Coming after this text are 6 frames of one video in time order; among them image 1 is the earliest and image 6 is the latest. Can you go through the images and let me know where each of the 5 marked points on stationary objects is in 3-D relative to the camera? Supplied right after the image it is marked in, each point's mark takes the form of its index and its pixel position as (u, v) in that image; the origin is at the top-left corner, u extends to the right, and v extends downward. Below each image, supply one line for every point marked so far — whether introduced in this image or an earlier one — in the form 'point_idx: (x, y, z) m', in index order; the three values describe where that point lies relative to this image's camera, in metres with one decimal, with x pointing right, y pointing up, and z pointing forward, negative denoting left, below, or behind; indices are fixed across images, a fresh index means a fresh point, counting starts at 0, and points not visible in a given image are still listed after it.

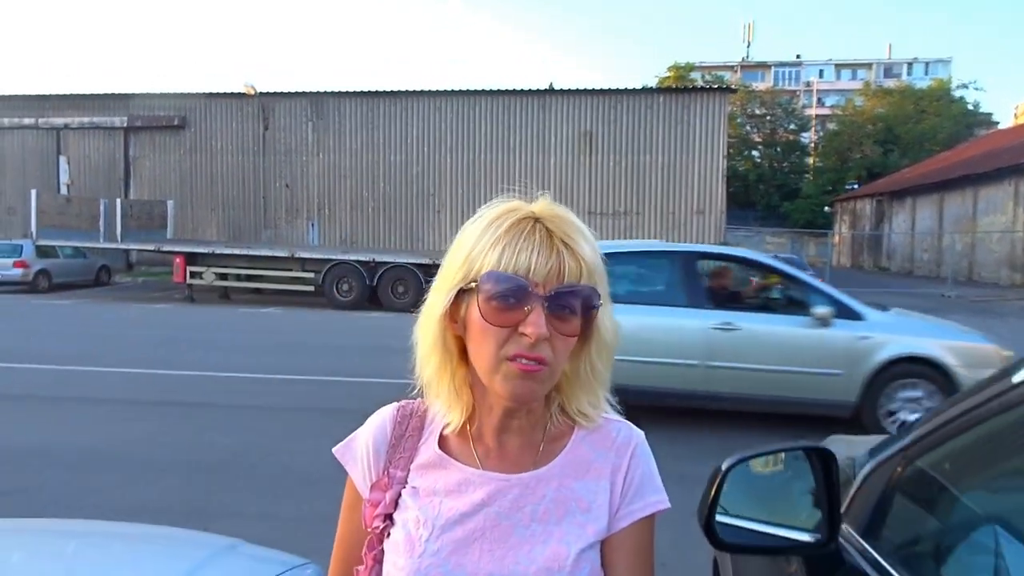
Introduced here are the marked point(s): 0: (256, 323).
0: (-6.0, -0.7, +17.5) m
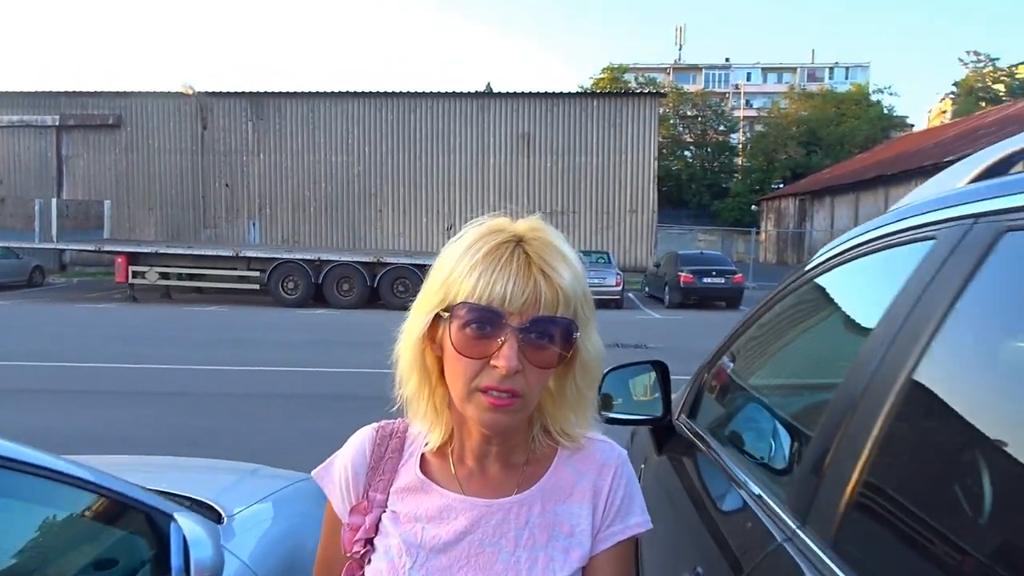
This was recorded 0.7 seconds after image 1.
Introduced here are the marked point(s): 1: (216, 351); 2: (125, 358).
0: (-7.5, -0.8, +17.6) m
1: (-5.1, -1.0, +13.0) m
2: (-6.5, -1.2, +12.5) m
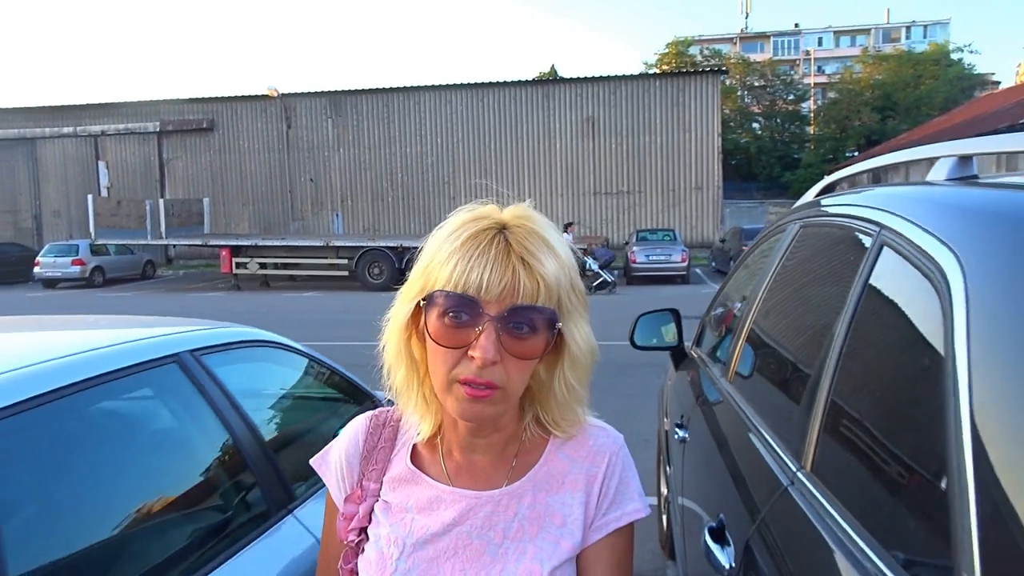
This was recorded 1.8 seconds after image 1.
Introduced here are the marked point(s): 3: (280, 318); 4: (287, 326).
0: (-5.9, -0.6, +19.3) m
1: (-4.1, -0.9, +14.4) m
2: (-5.5, -1.2, +14.1) m
3: (-5.3, -0.8, +17.0) m
4: (-4.7, -0.9, +15.7) m
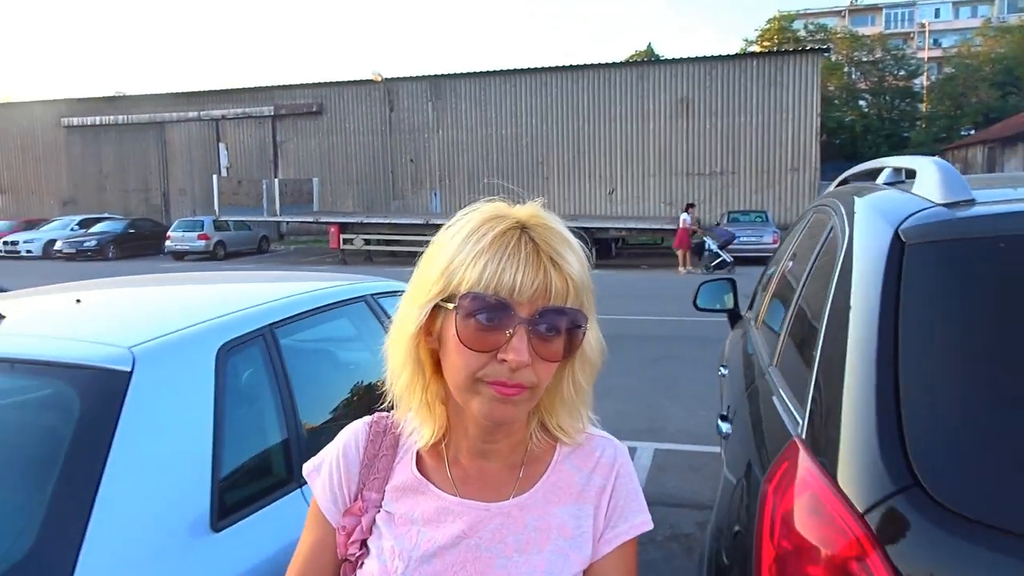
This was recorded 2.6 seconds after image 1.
0: (-3.6, +0.1, +20.3) m
1: (-2.4, -0.4, +15.3) m
2: (-3.8, -0.6, +15.2) m
3: (-3.2, -0.2, +18.0) m
4: (-2.8, -0.4, +16.6) m
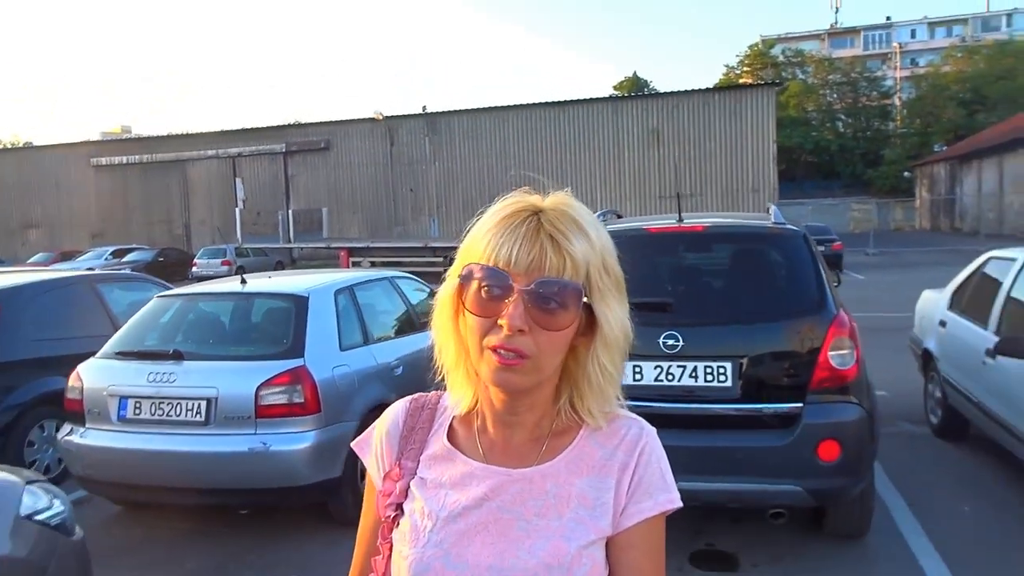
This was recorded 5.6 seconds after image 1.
0: (-3.7, -0.5, +21.7) m
1: (-2.5, -0.8, +16.6) m
2: (-3.9, -1.1, +16.5) m
3: (-3.3, -0.7, +19.4) m
4: (-2.9, -0.8, +17.9) m
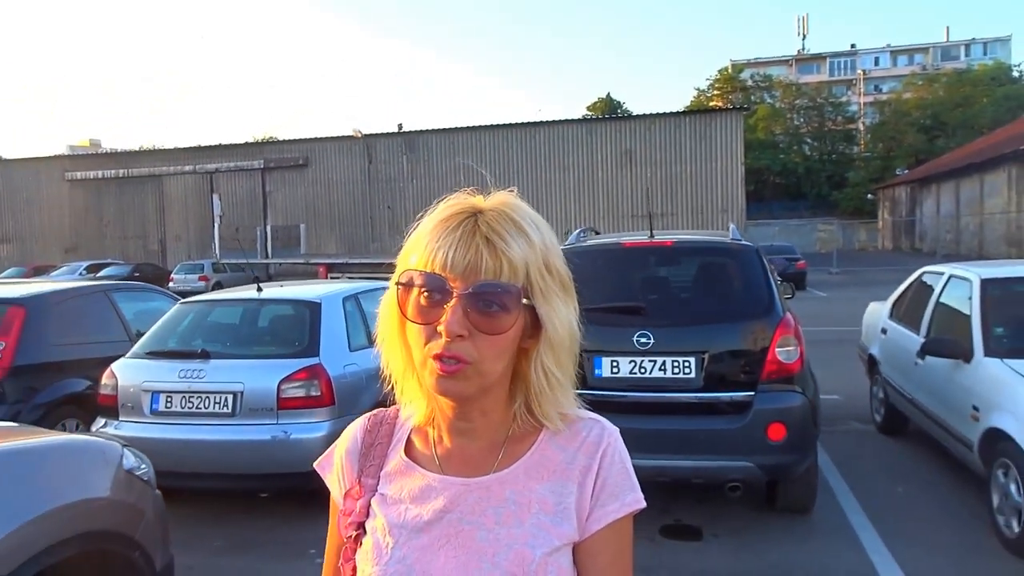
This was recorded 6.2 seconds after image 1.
0: (-4.4, -1.0, +21.8) m
1: (-3.0, -1.2, +16.8) m
2: (-4.5, -1.4, +16.6) m
3: (-3.9, -1.1, +19.5) m
4: (-3.5, -1.2, +18.1) m
